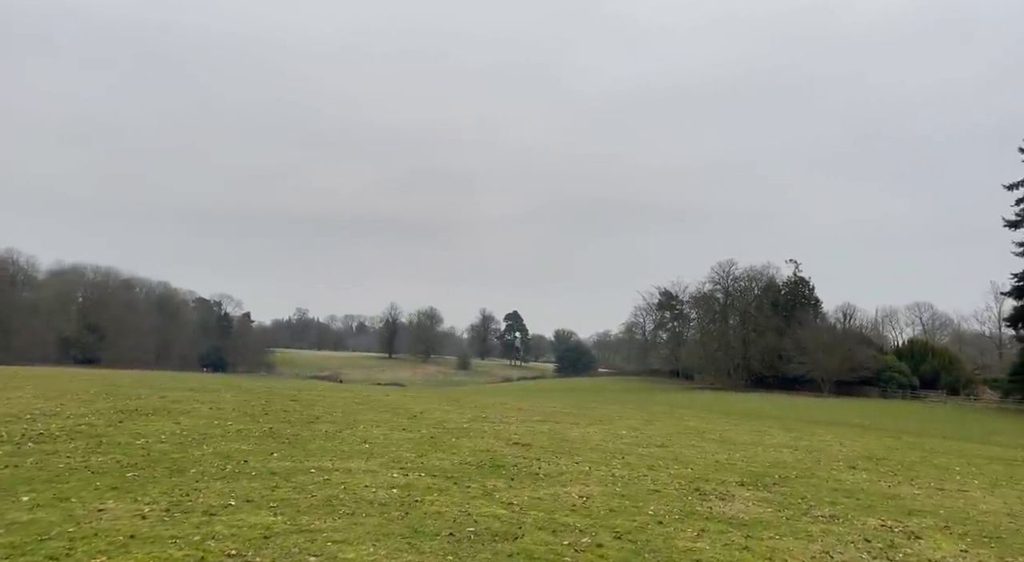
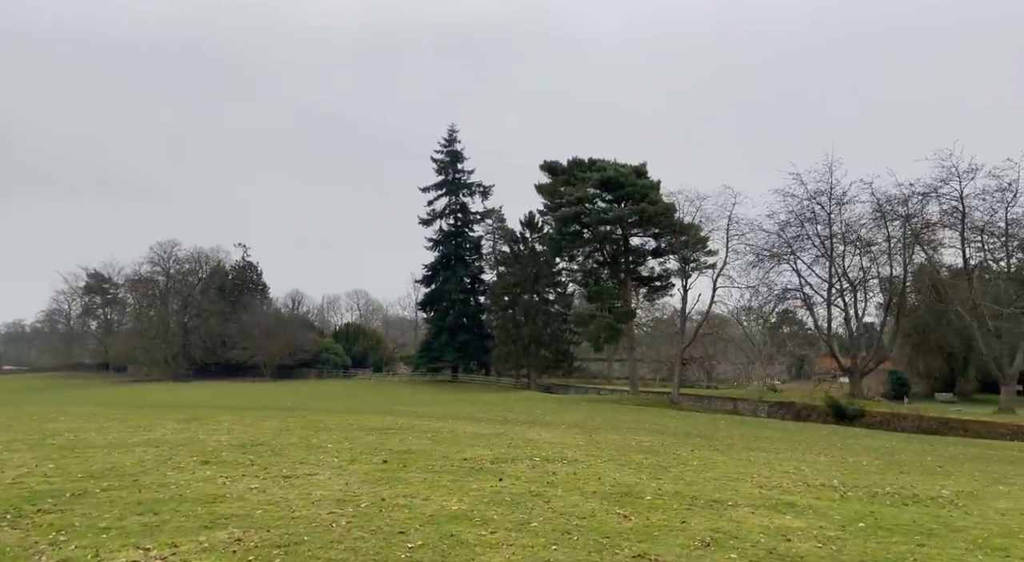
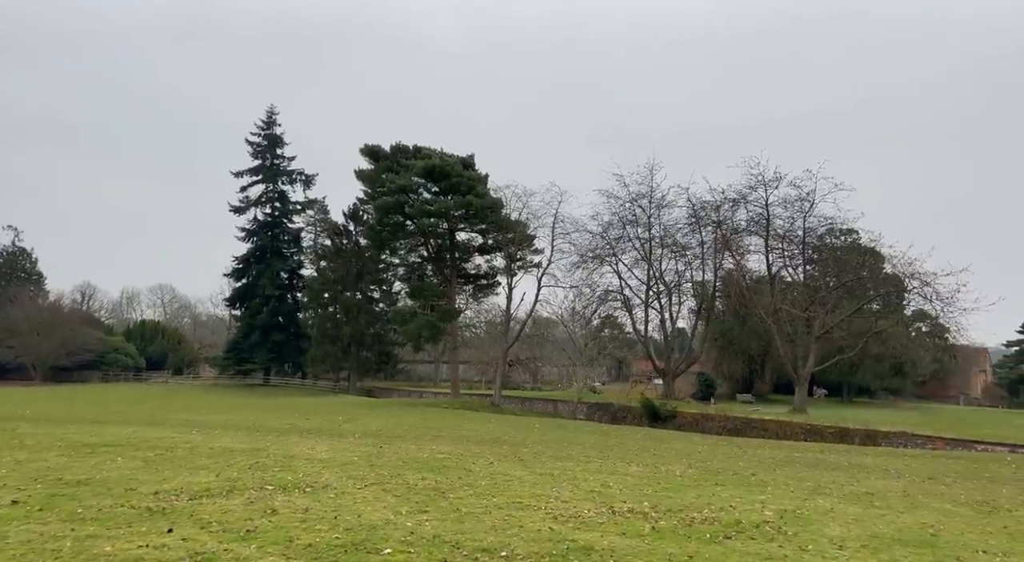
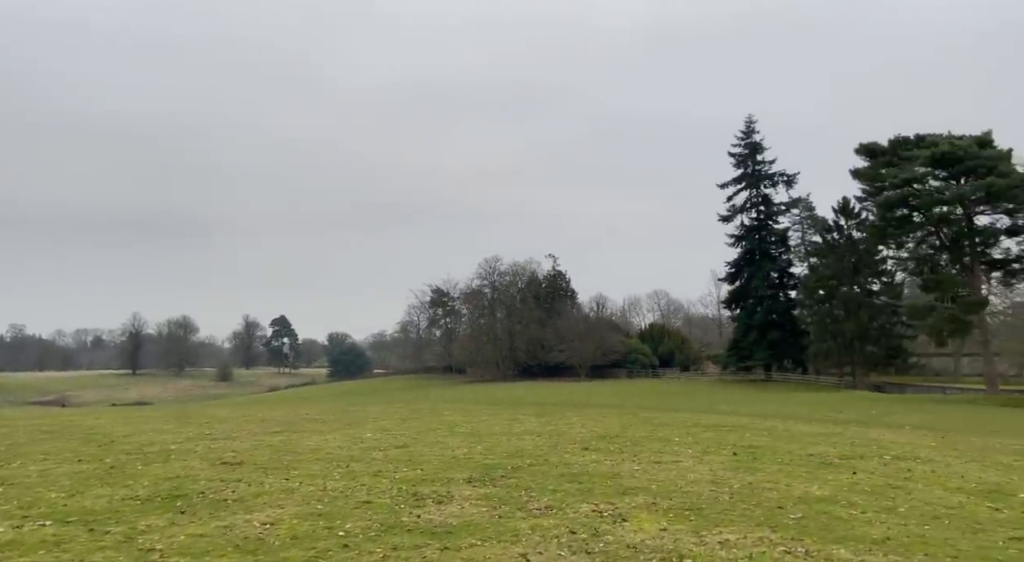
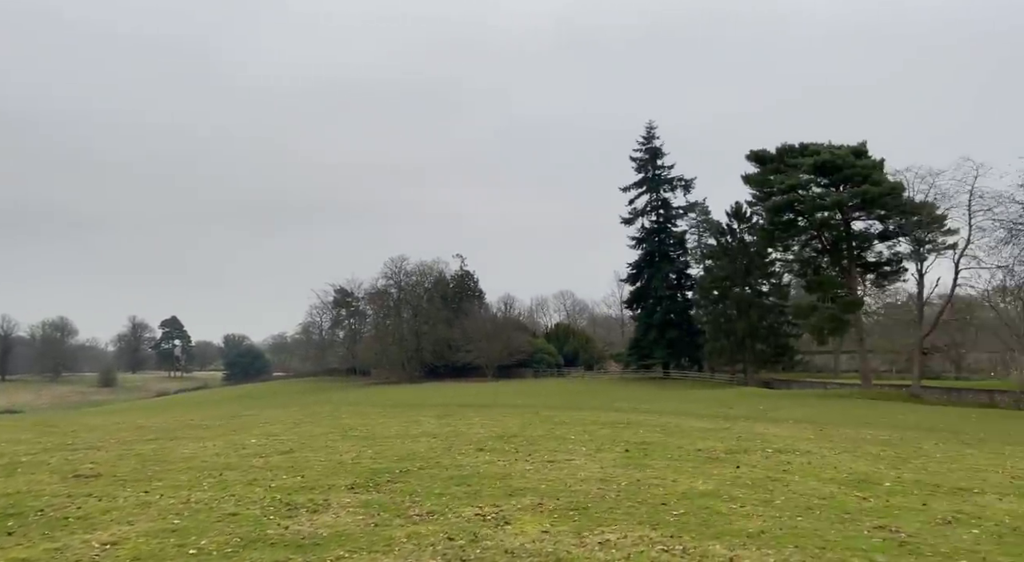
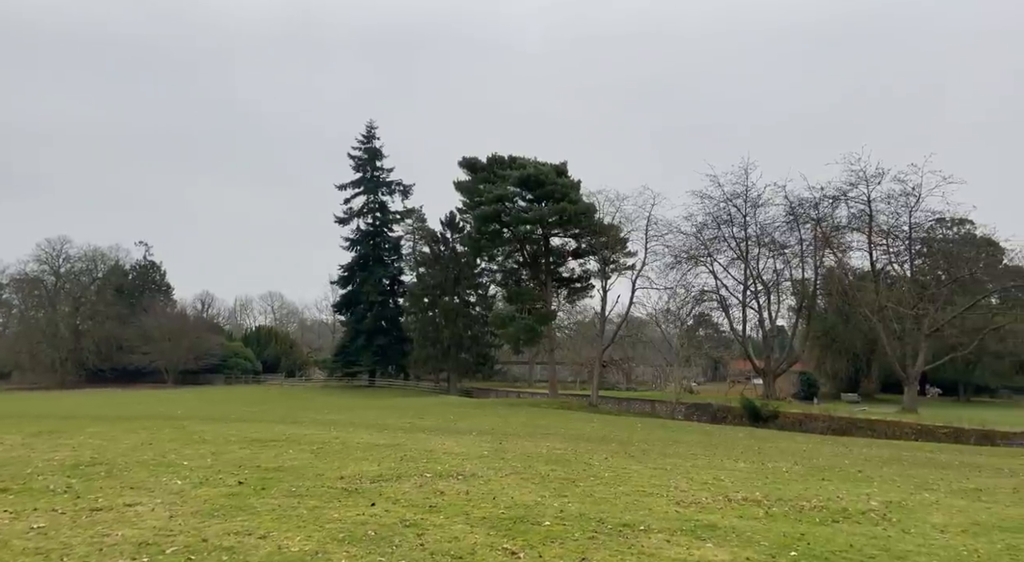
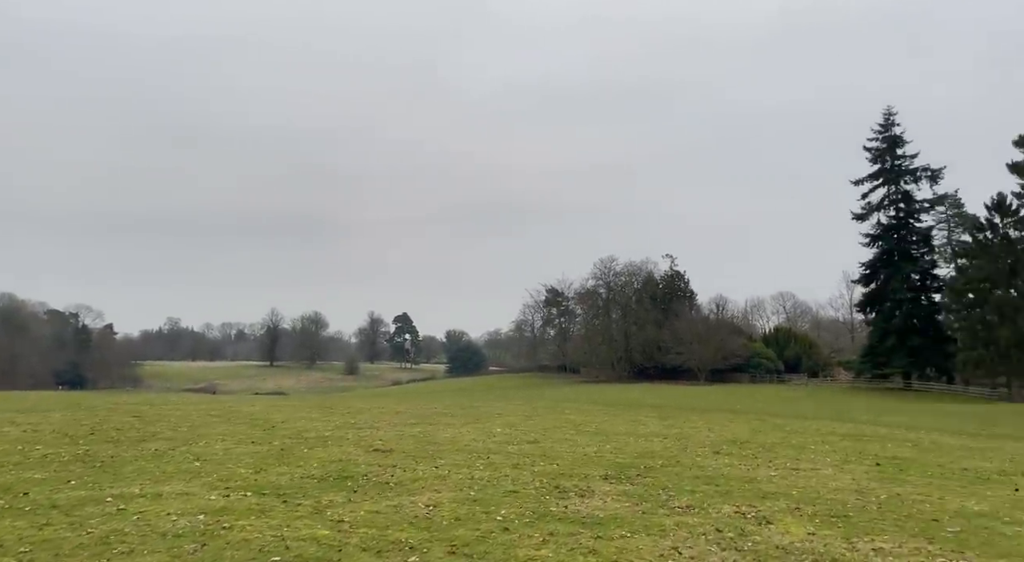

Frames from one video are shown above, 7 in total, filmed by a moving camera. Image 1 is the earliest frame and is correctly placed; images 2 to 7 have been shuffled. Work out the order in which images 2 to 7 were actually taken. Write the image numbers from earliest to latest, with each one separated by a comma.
7, 4, 5, 2, 6, 3
